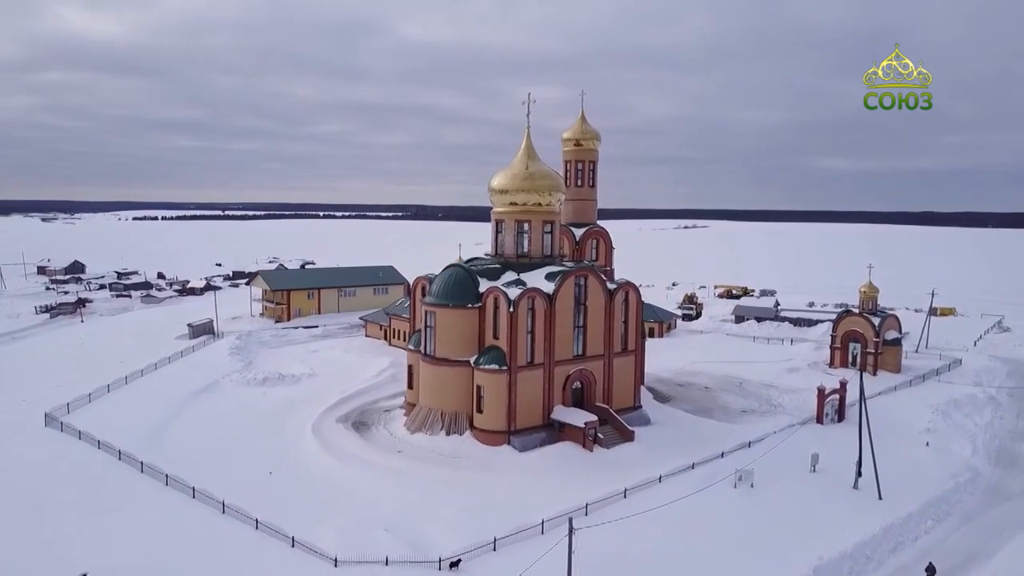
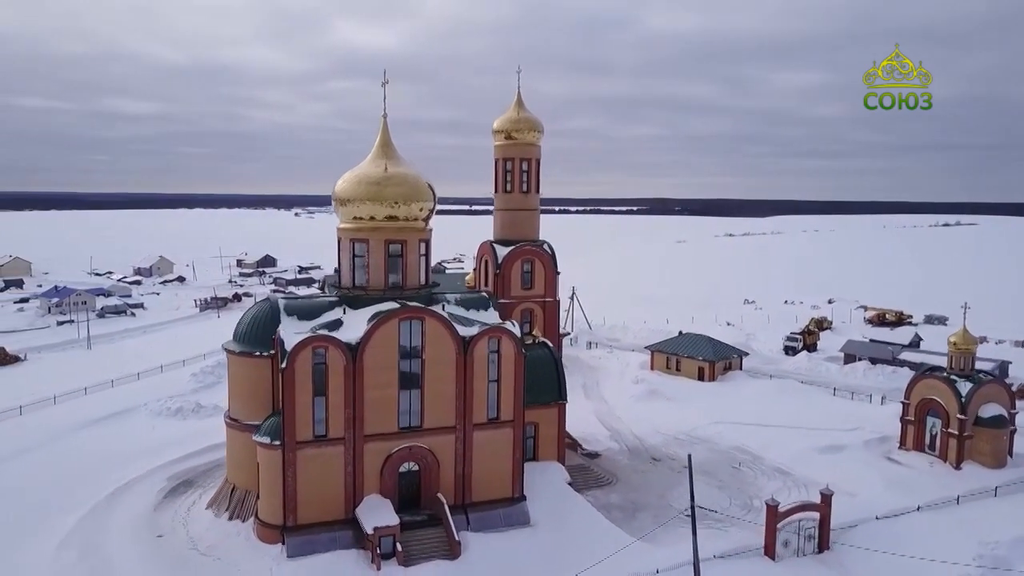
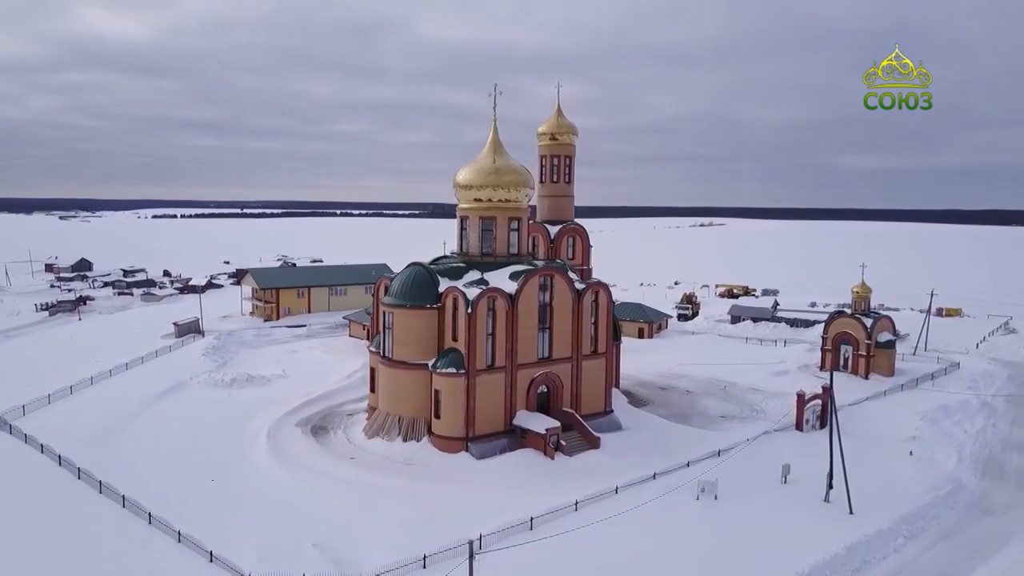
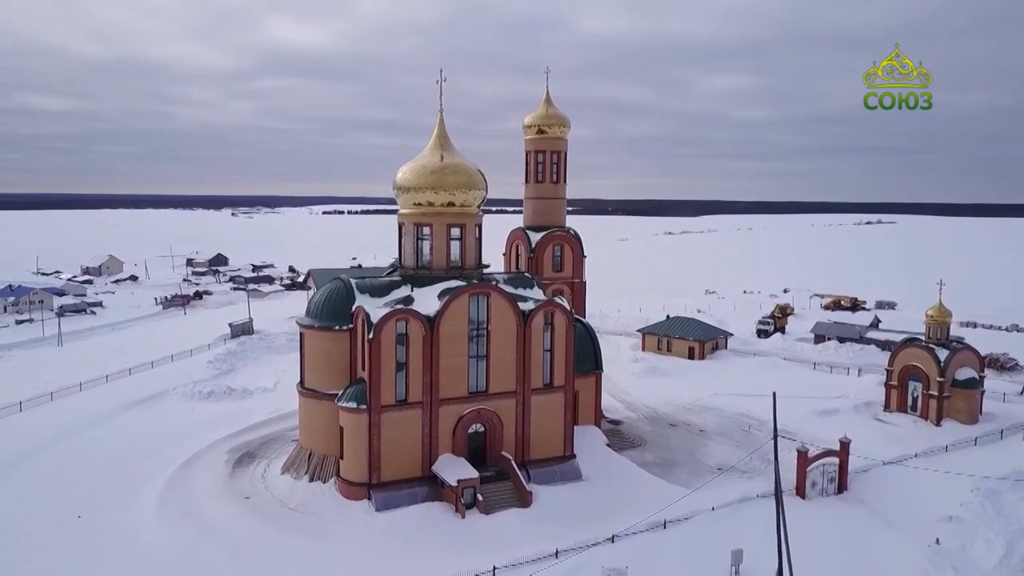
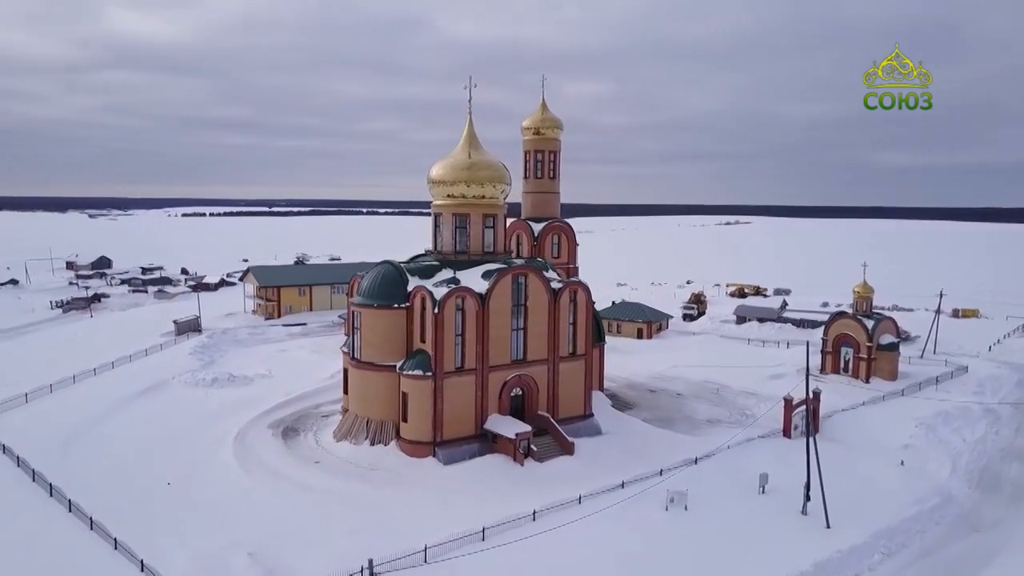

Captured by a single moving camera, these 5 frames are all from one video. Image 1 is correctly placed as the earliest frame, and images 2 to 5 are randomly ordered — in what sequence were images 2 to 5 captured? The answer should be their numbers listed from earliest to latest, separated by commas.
3, 5, 4, 2
